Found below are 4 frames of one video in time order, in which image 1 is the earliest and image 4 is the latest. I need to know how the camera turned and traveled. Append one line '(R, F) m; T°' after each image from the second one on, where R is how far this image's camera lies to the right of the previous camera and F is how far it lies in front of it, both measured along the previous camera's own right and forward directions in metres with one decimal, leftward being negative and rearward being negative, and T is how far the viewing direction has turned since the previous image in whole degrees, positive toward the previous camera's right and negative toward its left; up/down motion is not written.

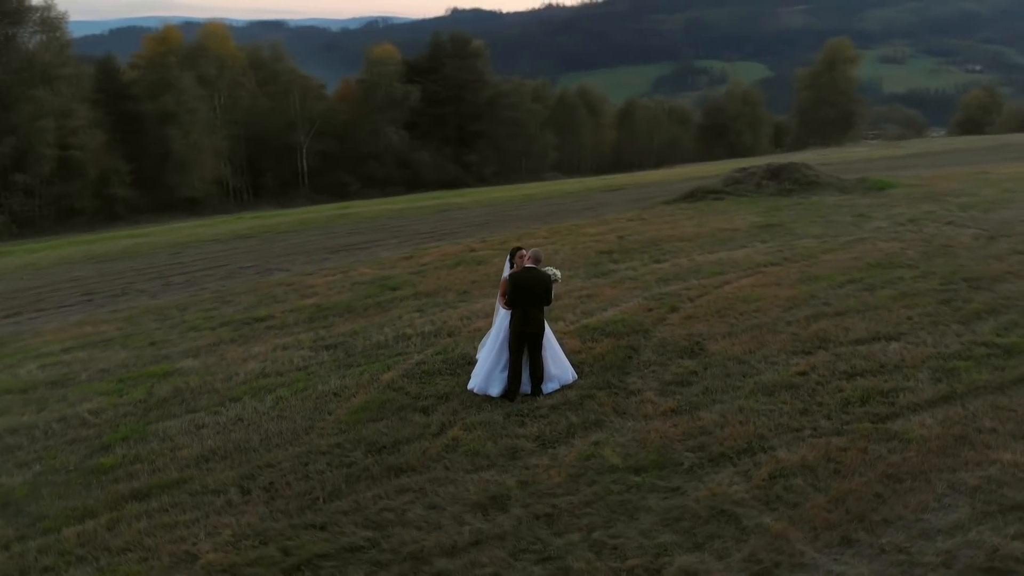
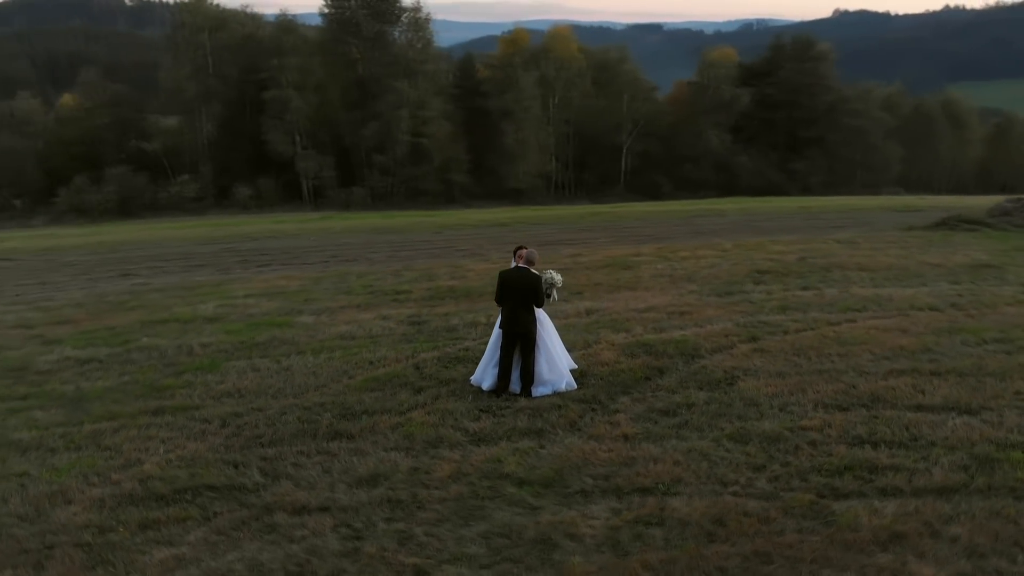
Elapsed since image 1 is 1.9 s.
(+3.9, +0.8) m; -24°
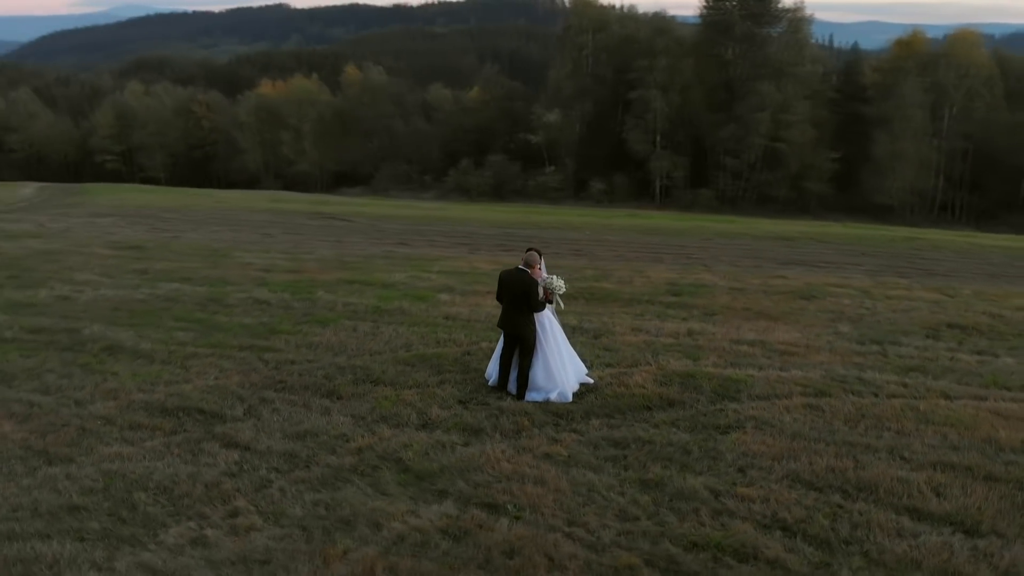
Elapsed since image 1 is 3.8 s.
(+4.2, +1.0) m; -27°
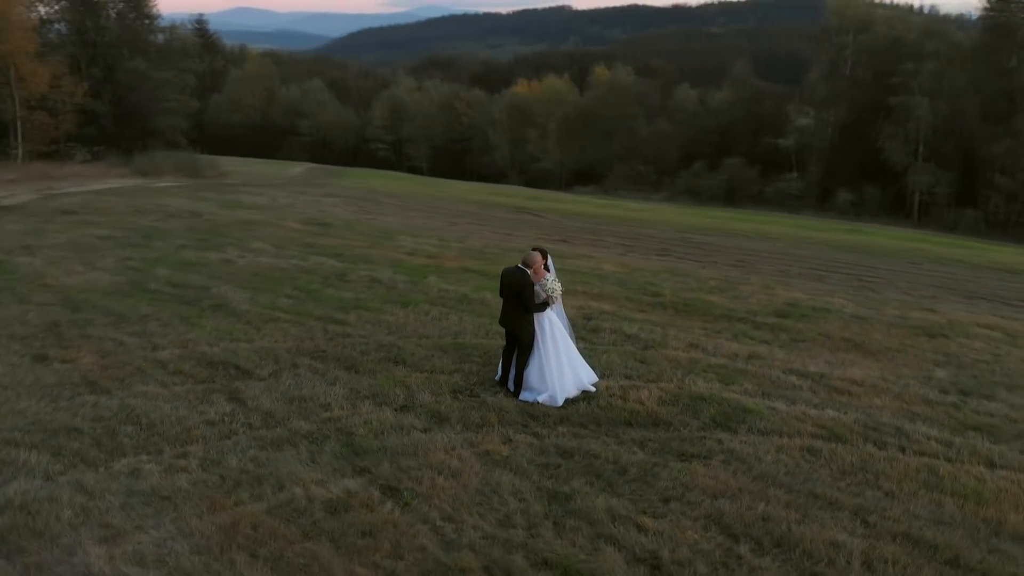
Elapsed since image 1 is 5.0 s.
(+2.8, +0.4) m; -18°
